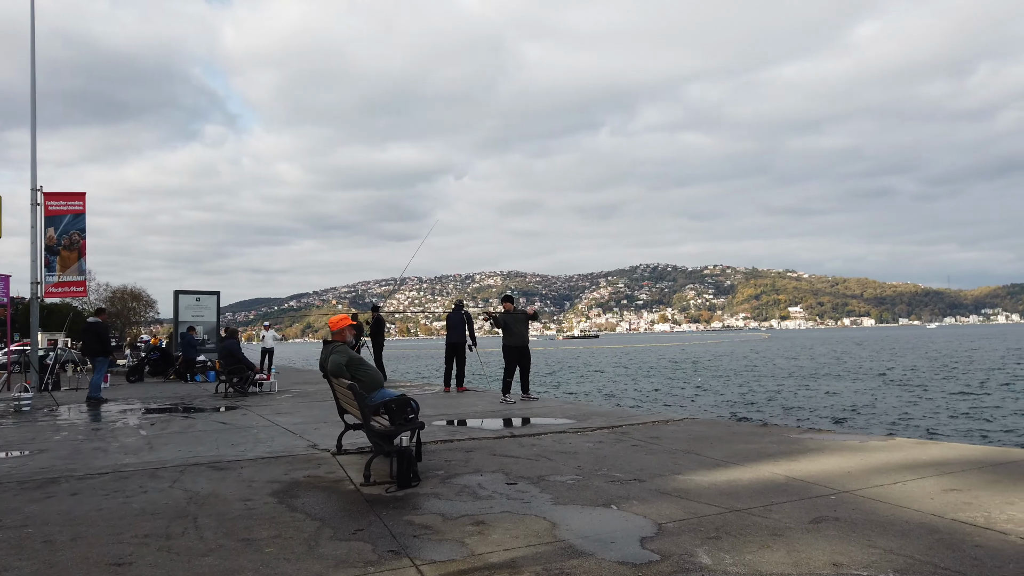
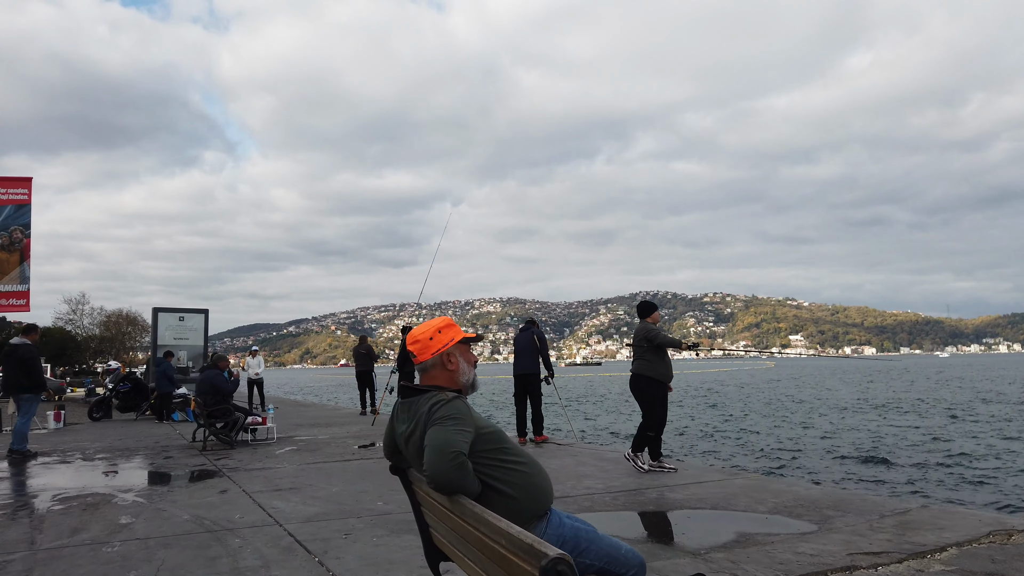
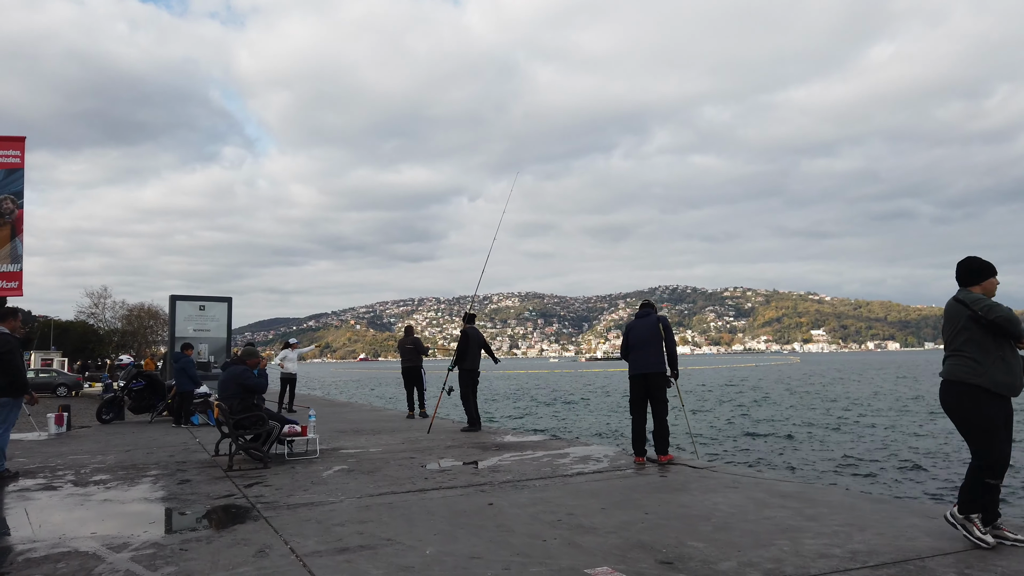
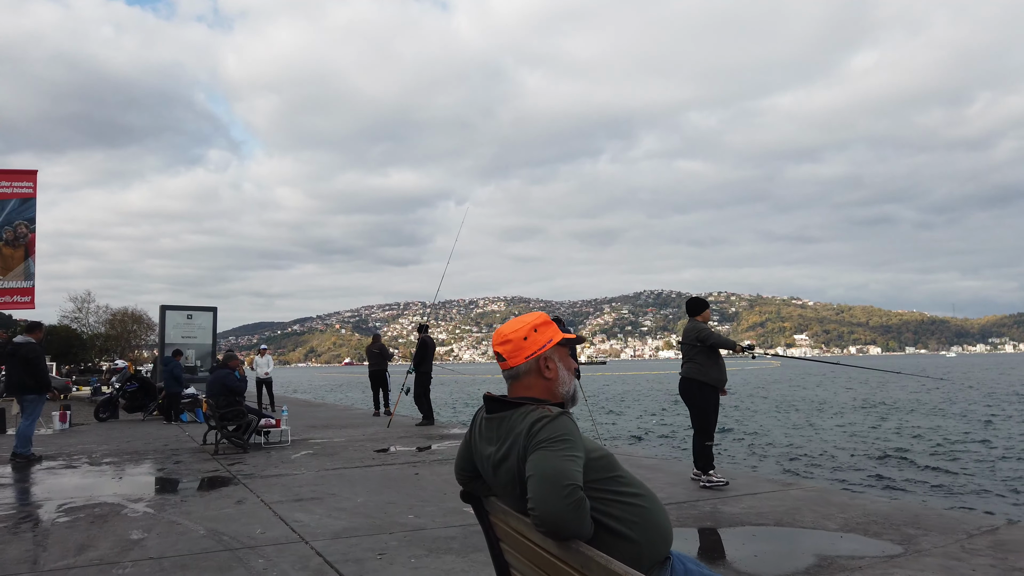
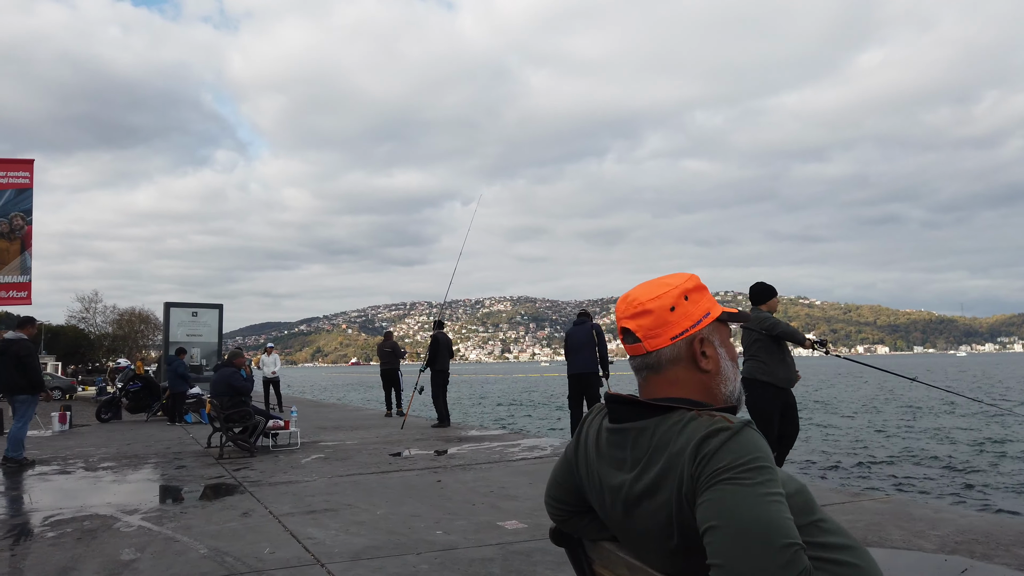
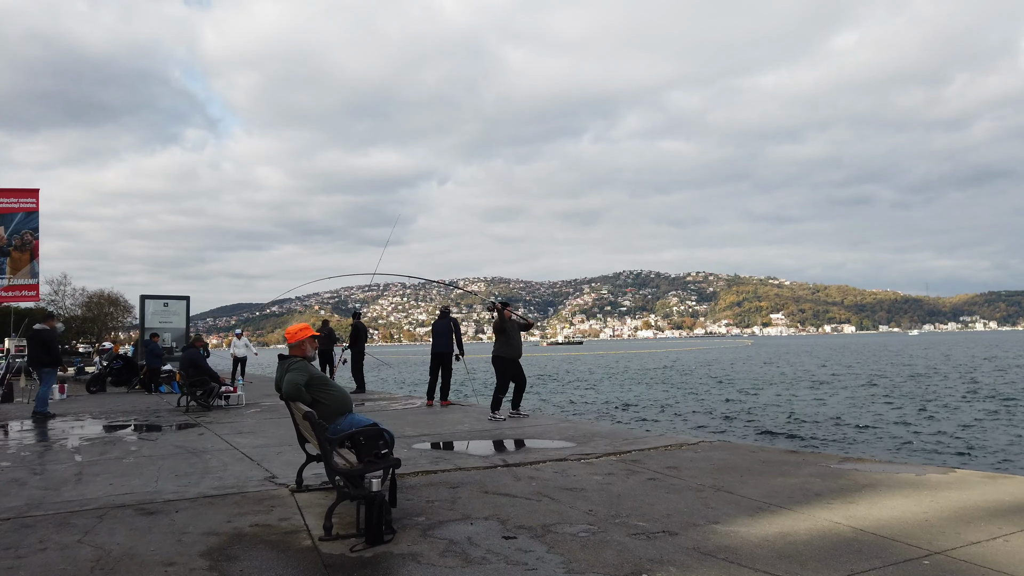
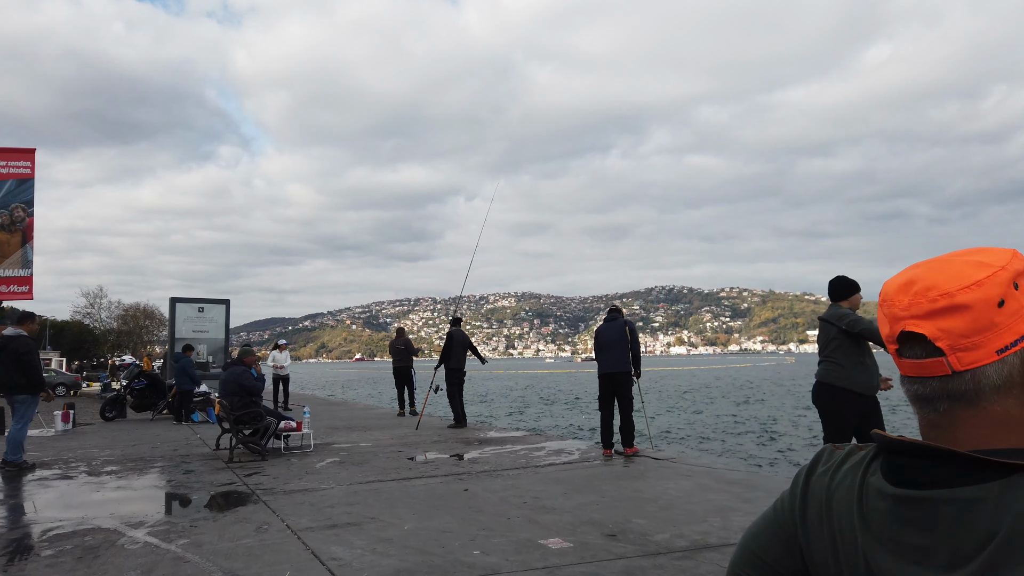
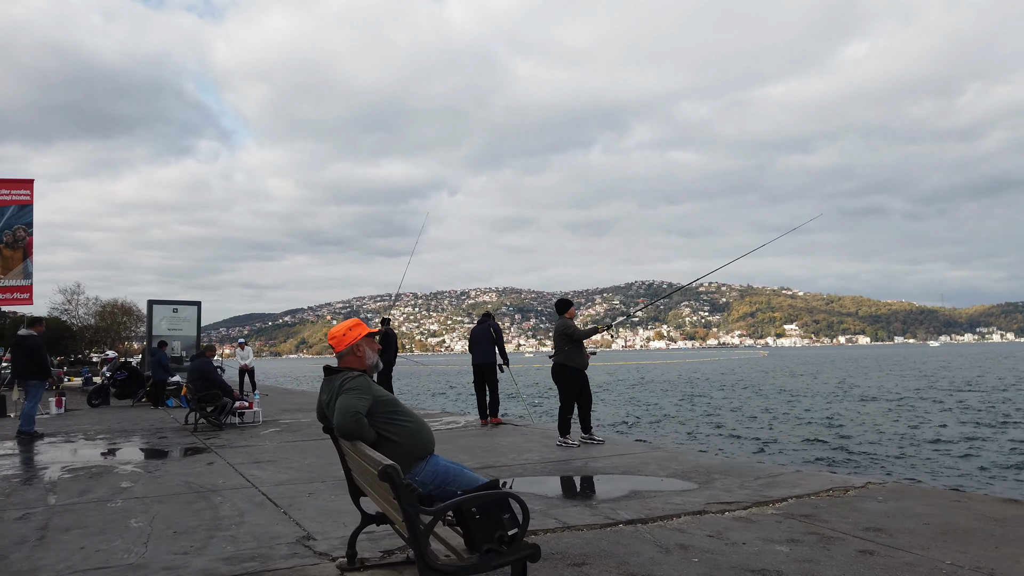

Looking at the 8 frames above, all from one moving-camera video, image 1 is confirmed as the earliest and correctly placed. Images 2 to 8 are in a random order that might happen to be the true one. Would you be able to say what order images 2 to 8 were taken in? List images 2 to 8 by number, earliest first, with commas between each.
6, 8, 2, 4, 5, 7, 3
